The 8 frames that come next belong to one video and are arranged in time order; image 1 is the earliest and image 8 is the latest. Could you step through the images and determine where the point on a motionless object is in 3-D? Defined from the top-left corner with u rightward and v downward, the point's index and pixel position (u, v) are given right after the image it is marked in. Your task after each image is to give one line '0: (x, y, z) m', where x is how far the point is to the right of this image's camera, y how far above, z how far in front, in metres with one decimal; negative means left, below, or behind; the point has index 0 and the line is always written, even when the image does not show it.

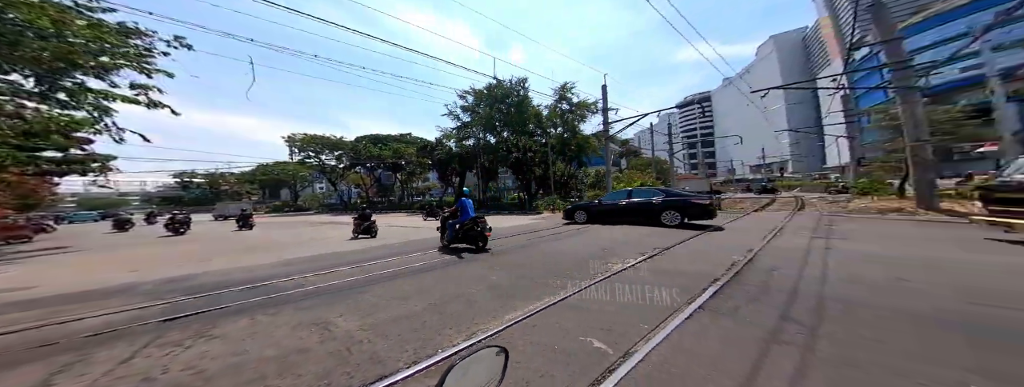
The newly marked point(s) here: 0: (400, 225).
0: (-7.6, -2.1, +17.7) m
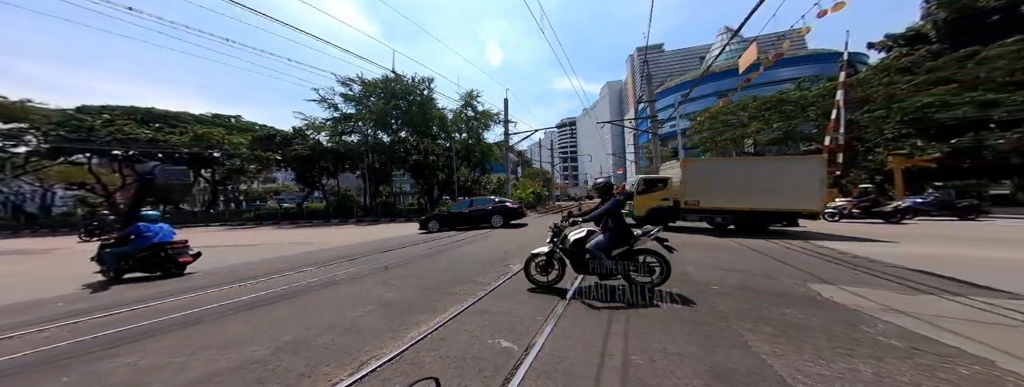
0: (-13.8, -2.4, +12.5) m
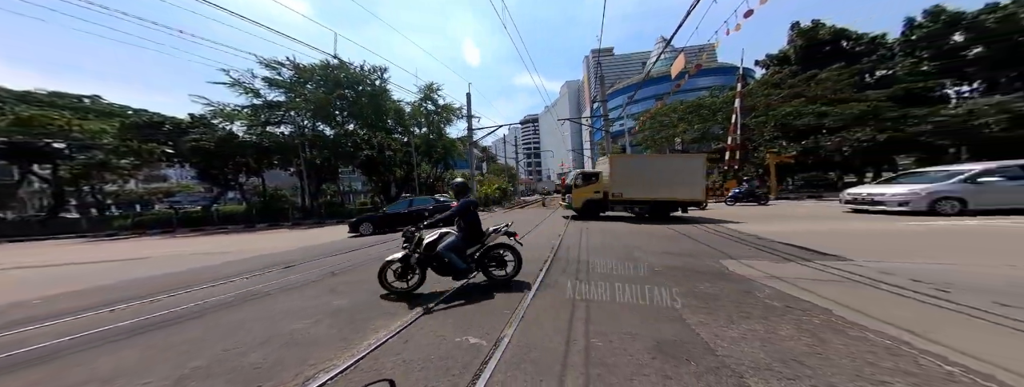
0: (-15.3, -2.5, +10.3) m
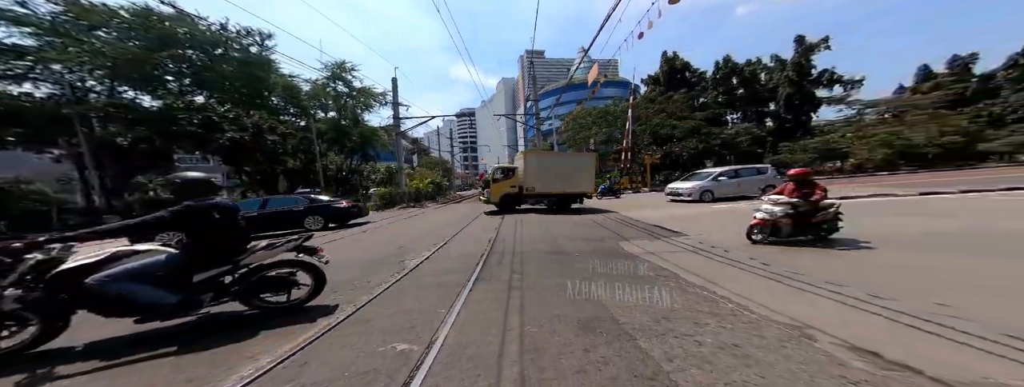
0: (-17.6, -2.5, +6.2) m
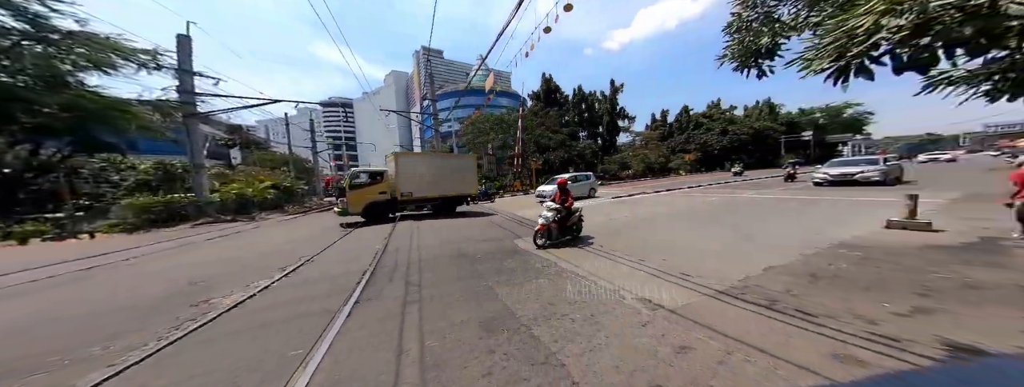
0: (-18.3, -2.8, -1.4) m
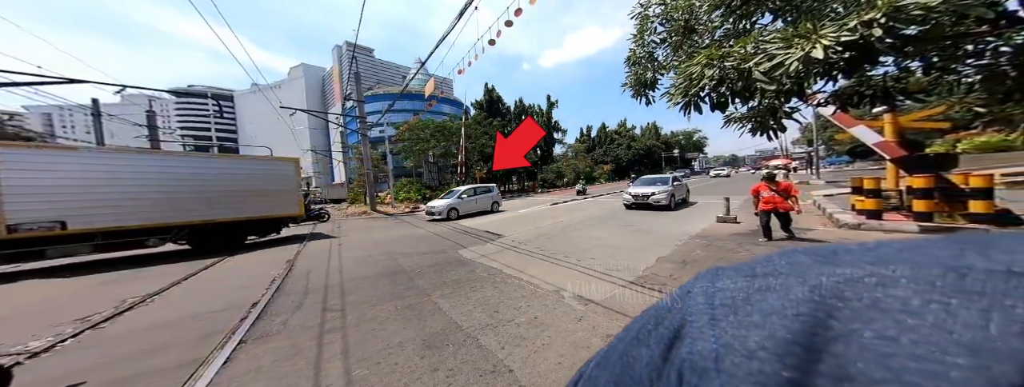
0: (-16.5, -3.0, -5.8) m
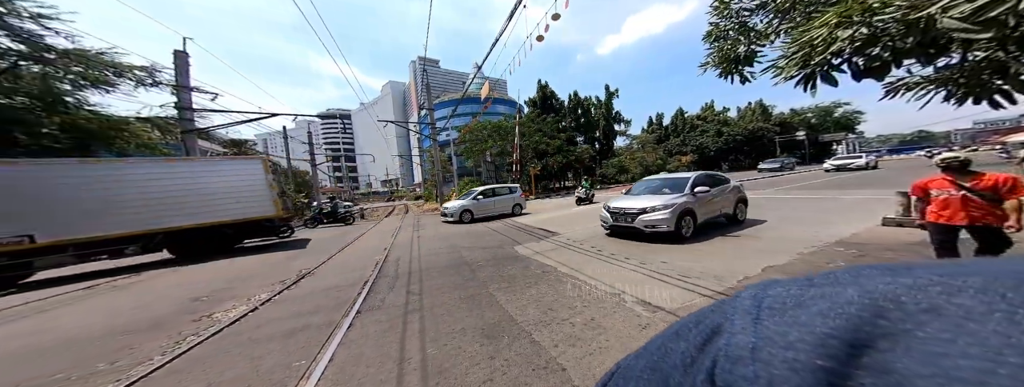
0: (-18.2, -3.3, -1.5) m
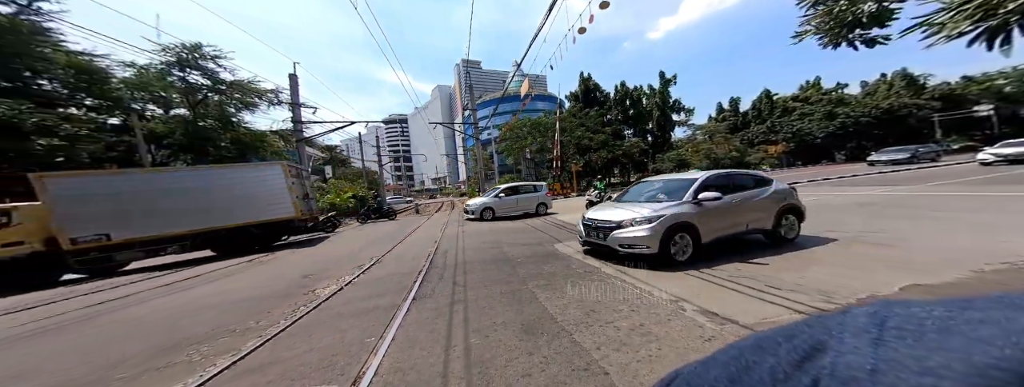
0: (-18.5, -3.3, +1.7) m
